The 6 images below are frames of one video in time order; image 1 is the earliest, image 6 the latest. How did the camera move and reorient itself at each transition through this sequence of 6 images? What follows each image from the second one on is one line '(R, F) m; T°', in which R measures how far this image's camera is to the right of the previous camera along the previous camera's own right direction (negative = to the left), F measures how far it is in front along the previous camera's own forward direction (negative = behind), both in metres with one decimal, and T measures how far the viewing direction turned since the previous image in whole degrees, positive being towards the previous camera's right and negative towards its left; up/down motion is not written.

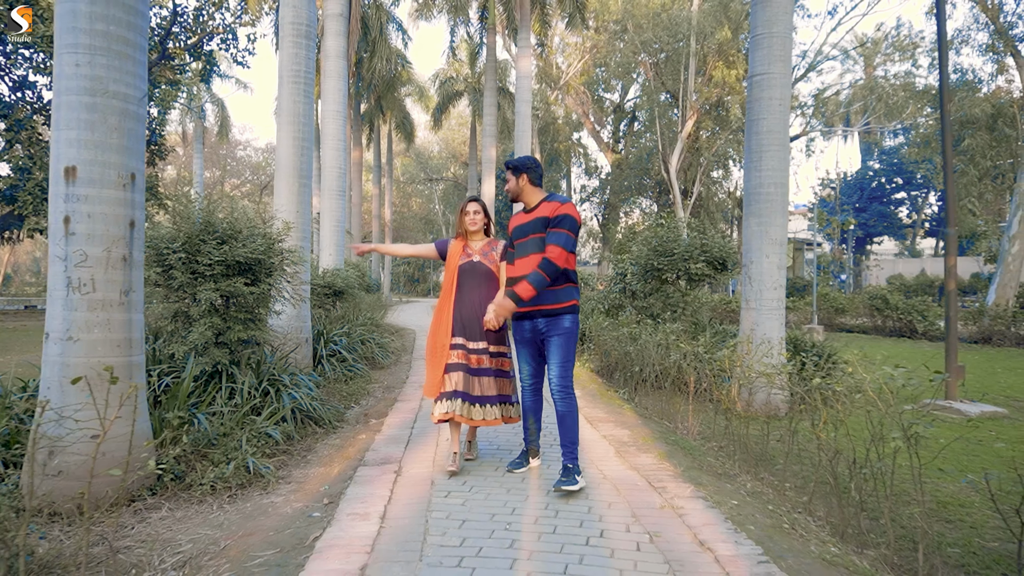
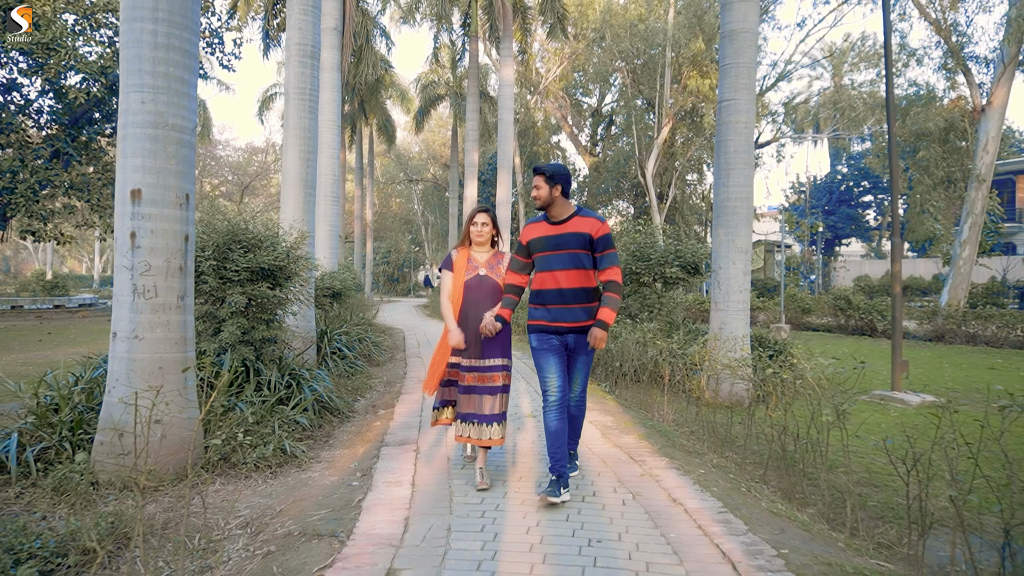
(-0.2, -0.7) m; +2°
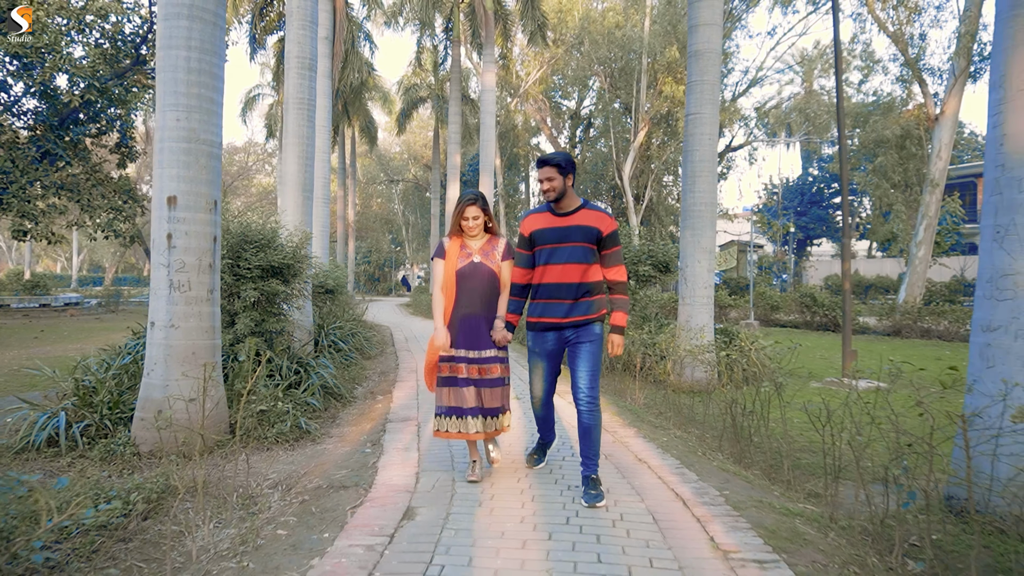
(-0.1, -0.7) m; +2°
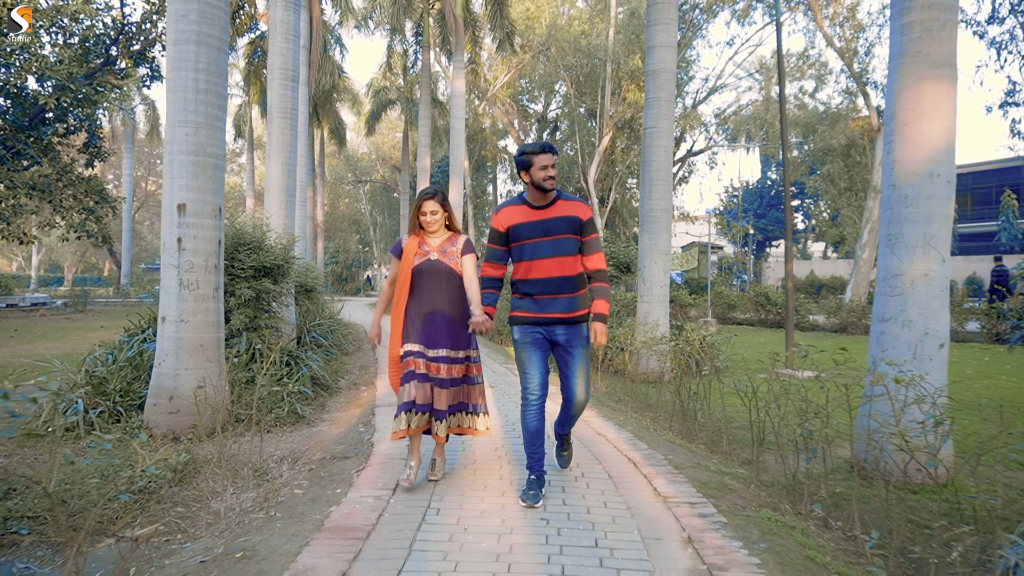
(-0.1, -0.7) m; +3°
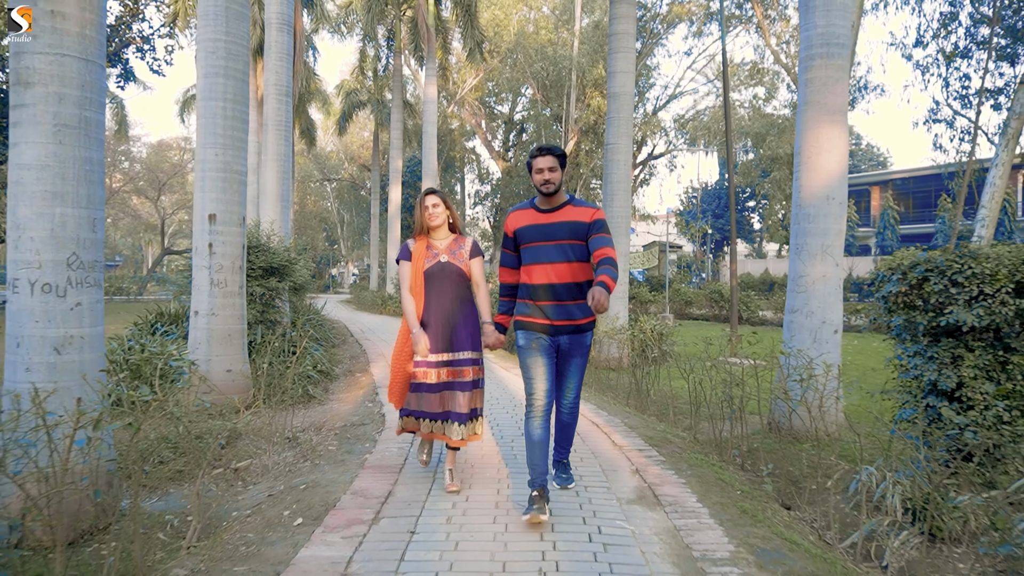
(-0.2, -1.1) m; +3°
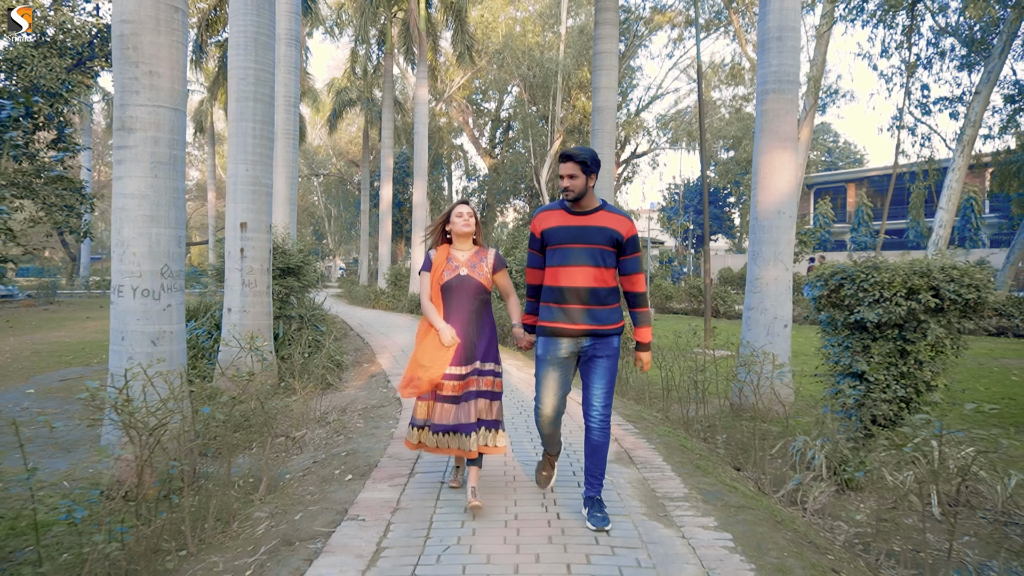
(-0.1, -1.0) m; +1°
